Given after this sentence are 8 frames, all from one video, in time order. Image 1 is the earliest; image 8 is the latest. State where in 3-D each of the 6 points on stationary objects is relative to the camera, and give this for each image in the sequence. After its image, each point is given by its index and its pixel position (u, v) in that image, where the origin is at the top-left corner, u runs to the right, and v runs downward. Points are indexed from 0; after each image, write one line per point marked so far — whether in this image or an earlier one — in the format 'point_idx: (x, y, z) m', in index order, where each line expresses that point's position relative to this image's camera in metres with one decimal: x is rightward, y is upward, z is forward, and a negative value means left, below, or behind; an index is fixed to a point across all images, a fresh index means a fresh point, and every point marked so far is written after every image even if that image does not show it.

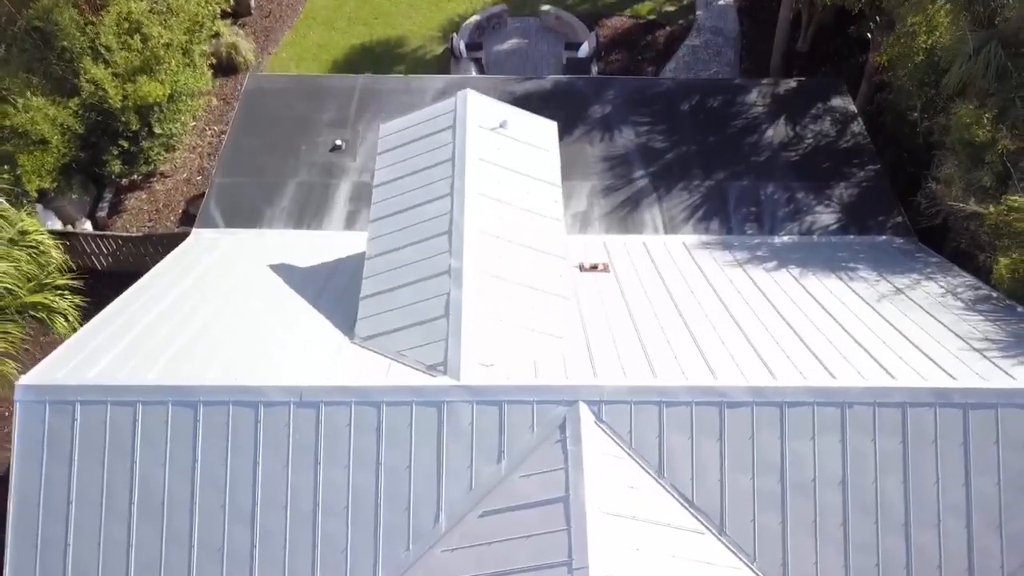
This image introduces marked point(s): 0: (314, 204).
0: (-3.4, +1.4, +14.0) m
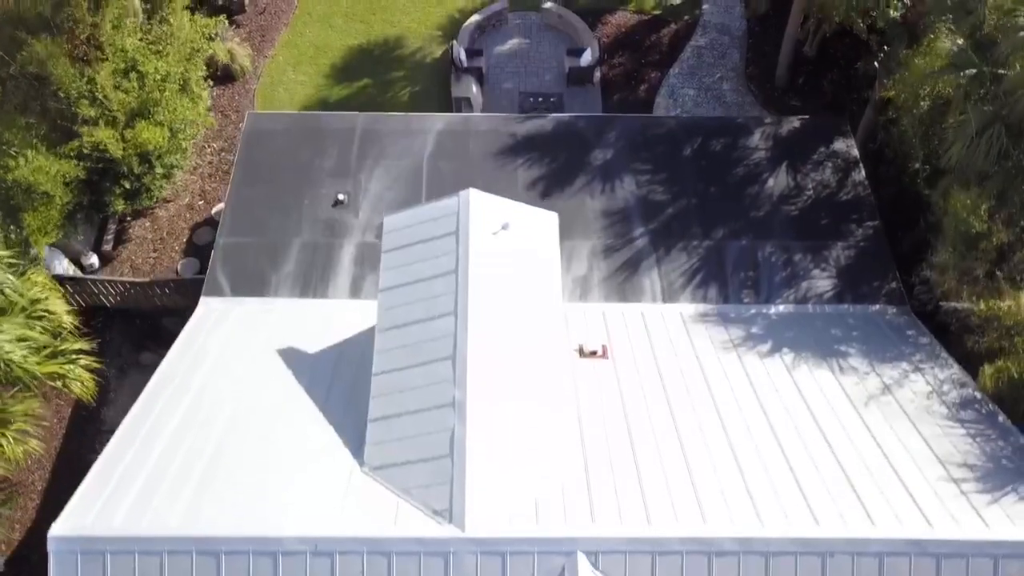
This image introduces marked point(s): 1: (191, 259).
0: (-3.4, +0.4, +14.2) m
1: (-6.9, +0.6, +17.6) m
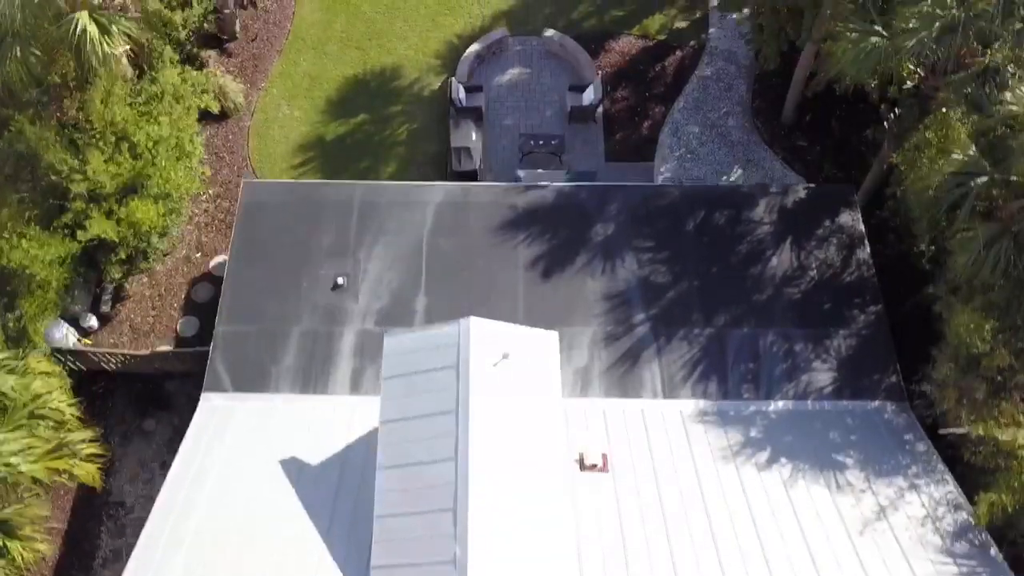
0: (-3.4, -1.2, +14.2) m
1: (-6.9, -0.7, +17.6) m
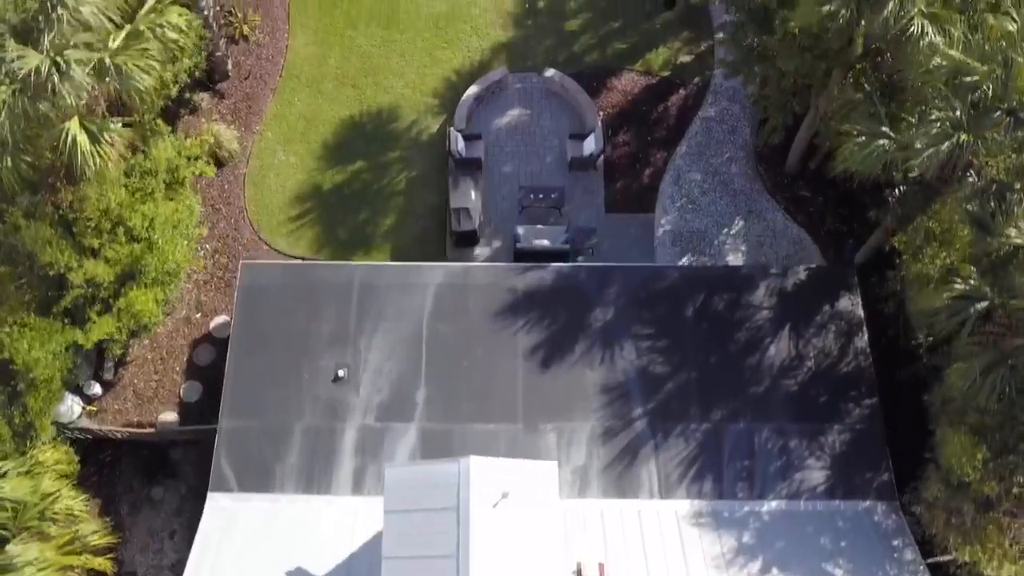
0: (-3.4, -3.0, +14.5) m
1: (-6.9, -2.1, +17.8) m
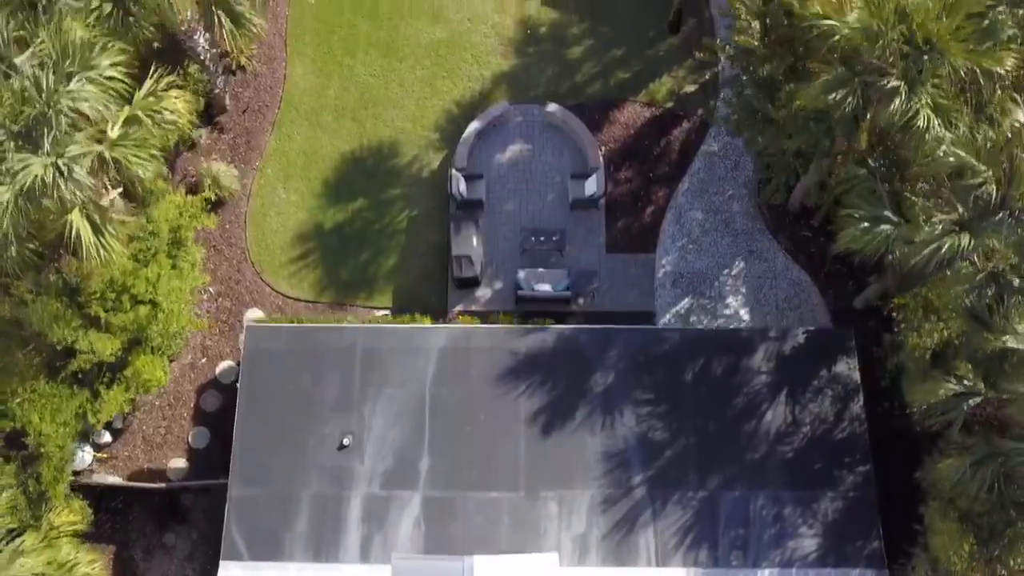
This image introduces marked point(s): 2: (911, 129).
0: (-3.3, -4.3, +14.9) m
1: (-6.9, -3.2, +18.1) m
2: (+6.3, +2.5, +12.9) m
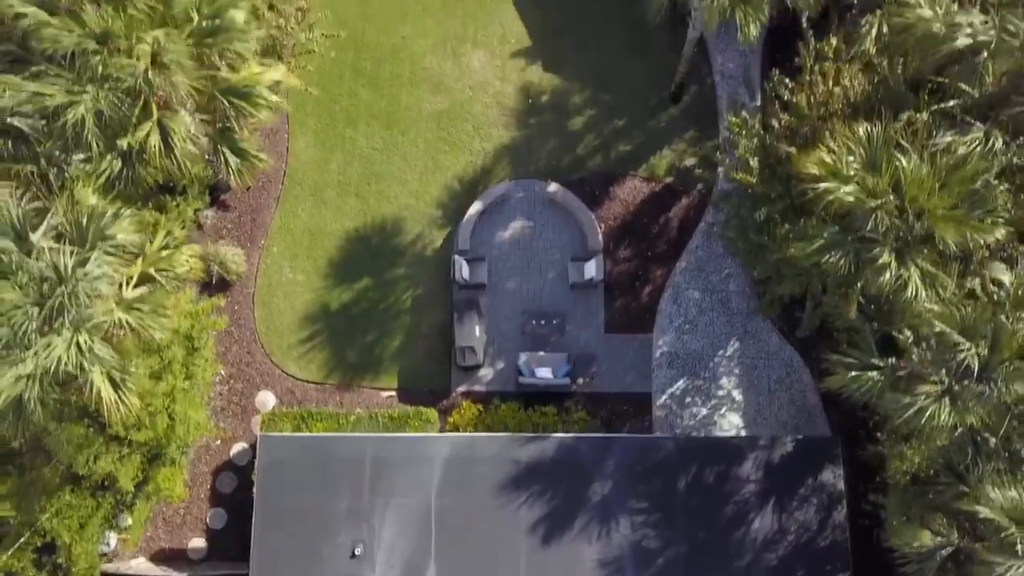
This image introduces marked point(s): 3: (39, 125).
0: (-3.3, -6.7, +16.0) m
1: (-6.8, -5.3, +19.1) m
2: (+6.3, -0.1, +13.3) m
3: (-7.6, +2.6, +13.2) m
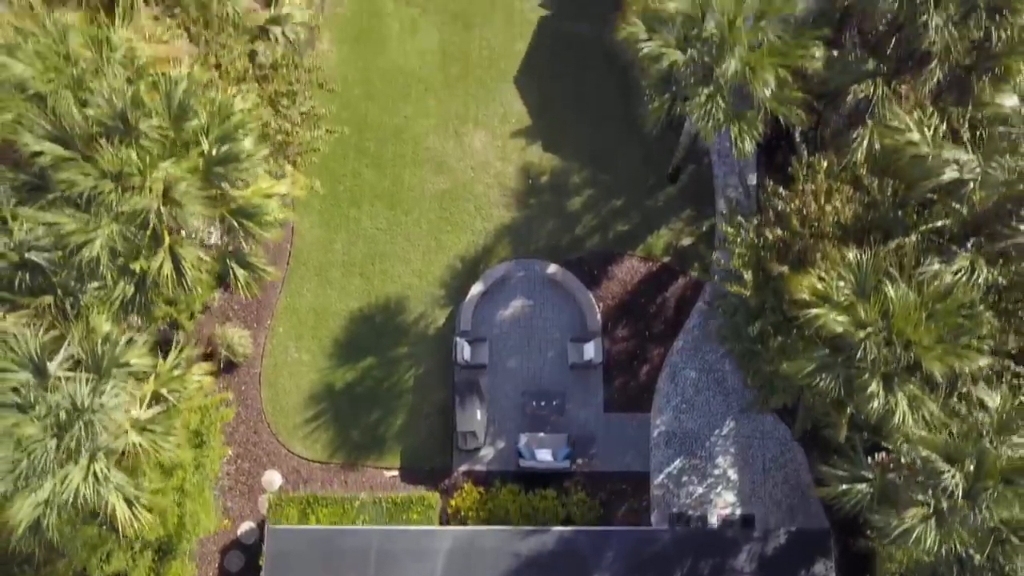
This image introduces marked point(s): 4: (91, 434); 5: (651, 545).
0: (-3.3, -8.8, +16.5) m
1: (-6.8, -7.3, +19.6) m
2: (+6.3, -2.2, +13.8) m
3: (-7.6, +0.5, +13.6) m
4: (-6.7, -2.3, +13.0) m
5: (+2.9, -5.4, +17.3) m
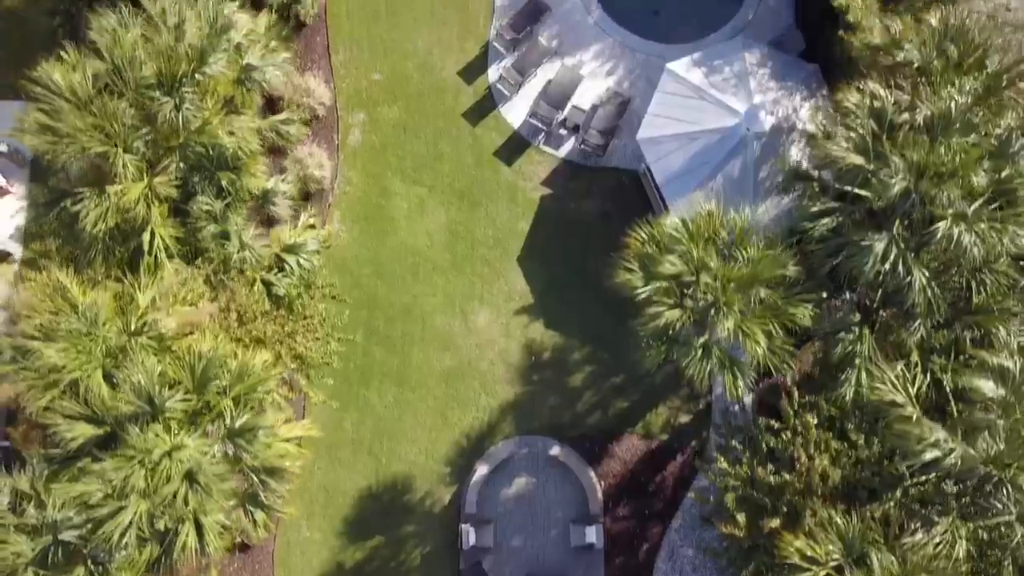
0: (-3.2, -13.5, +17.3) m
1: (-6.7, -12.1, +20.4) m
2: (+6.4, -7.0, +14.6) m
3: (-7.5, -4.2, +14.4) m
4: (-6.6, -7.1, +13.8) m
5: (+3.0, -10.2, +18.1) m
